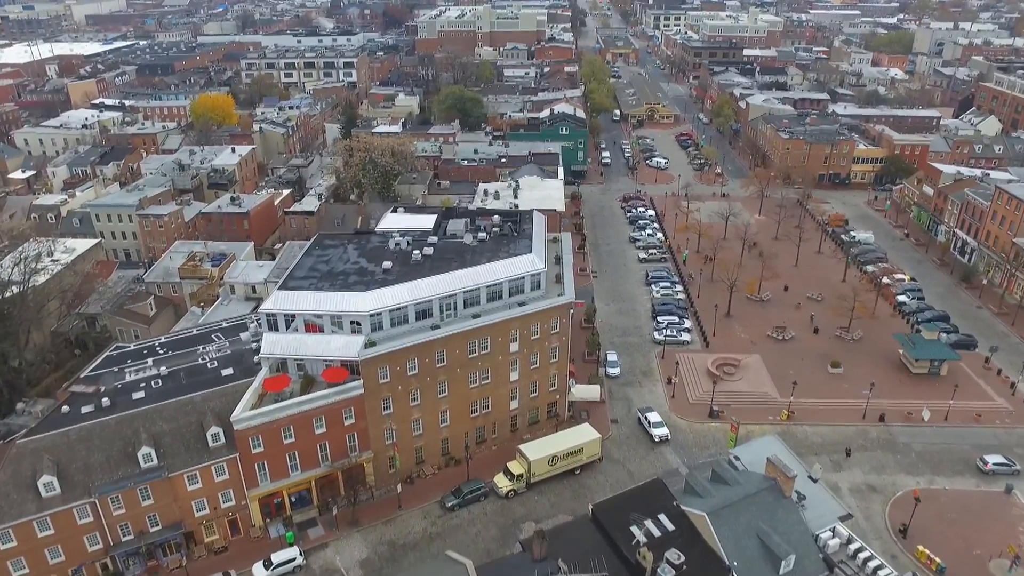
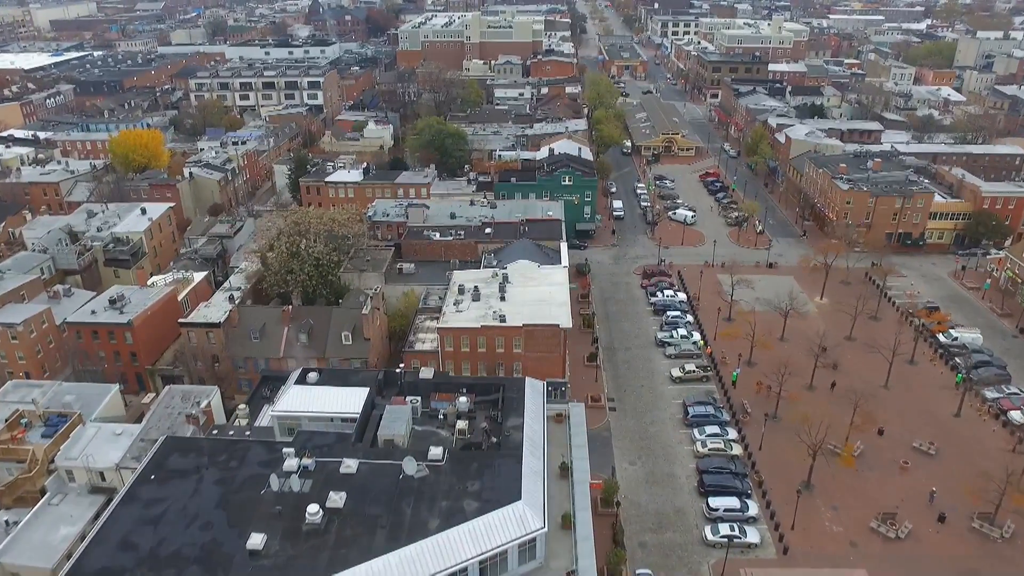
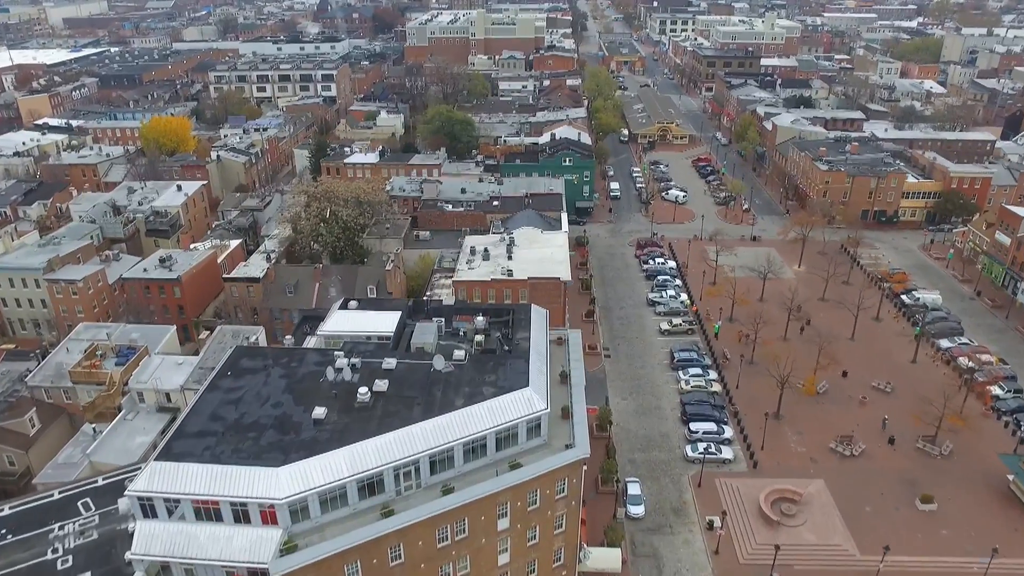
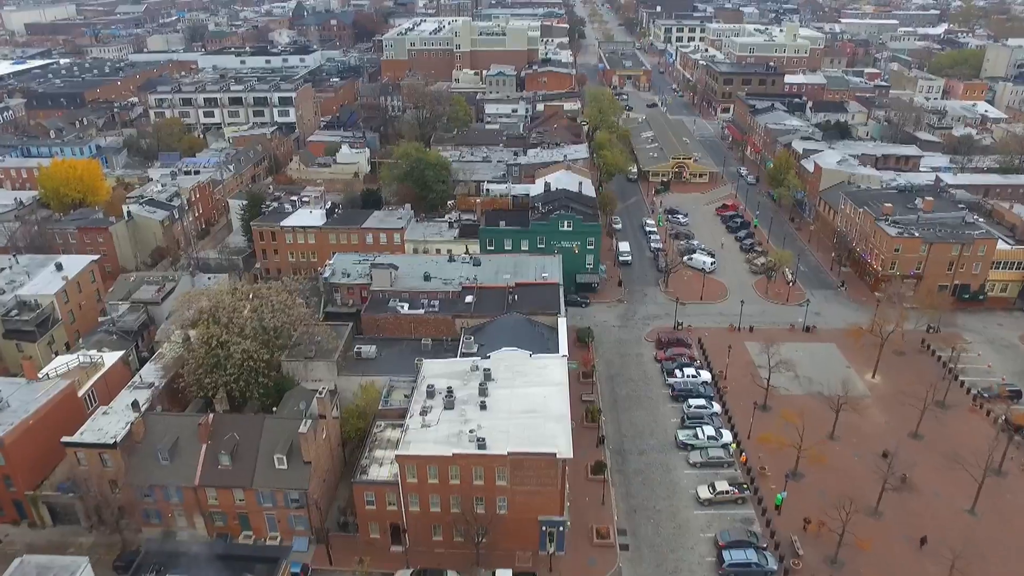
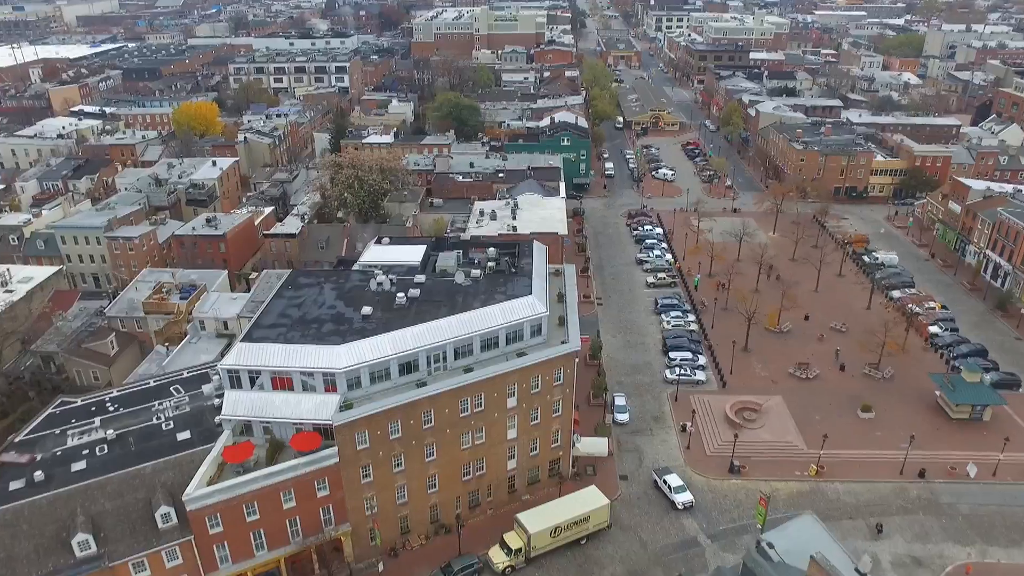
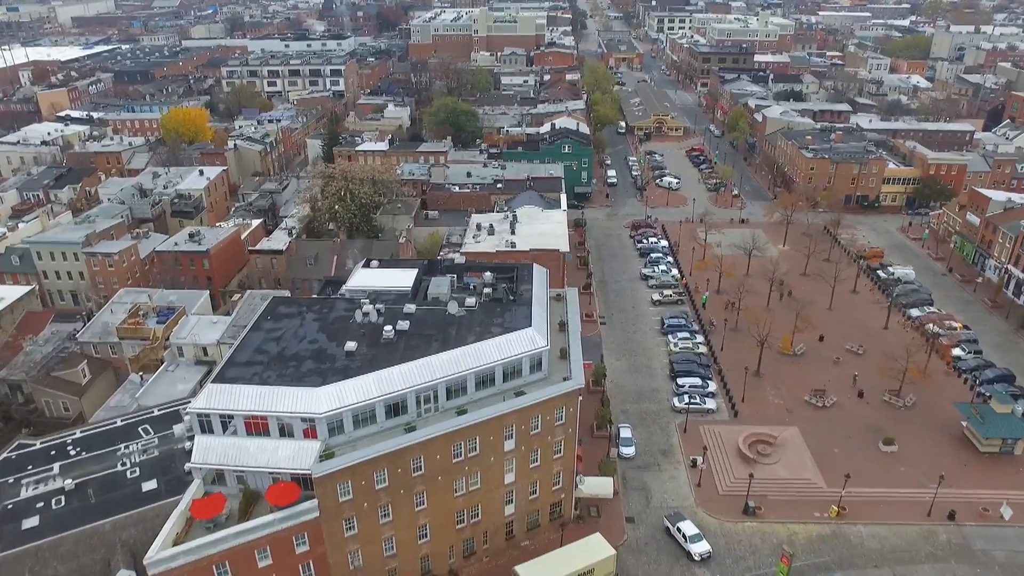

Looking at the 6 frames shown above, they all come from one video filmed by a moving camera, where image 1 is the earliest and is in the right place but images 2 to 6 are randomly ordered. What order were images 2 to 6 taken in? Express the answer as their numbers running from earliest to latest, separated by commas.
5, 6, 3, 2, 4
